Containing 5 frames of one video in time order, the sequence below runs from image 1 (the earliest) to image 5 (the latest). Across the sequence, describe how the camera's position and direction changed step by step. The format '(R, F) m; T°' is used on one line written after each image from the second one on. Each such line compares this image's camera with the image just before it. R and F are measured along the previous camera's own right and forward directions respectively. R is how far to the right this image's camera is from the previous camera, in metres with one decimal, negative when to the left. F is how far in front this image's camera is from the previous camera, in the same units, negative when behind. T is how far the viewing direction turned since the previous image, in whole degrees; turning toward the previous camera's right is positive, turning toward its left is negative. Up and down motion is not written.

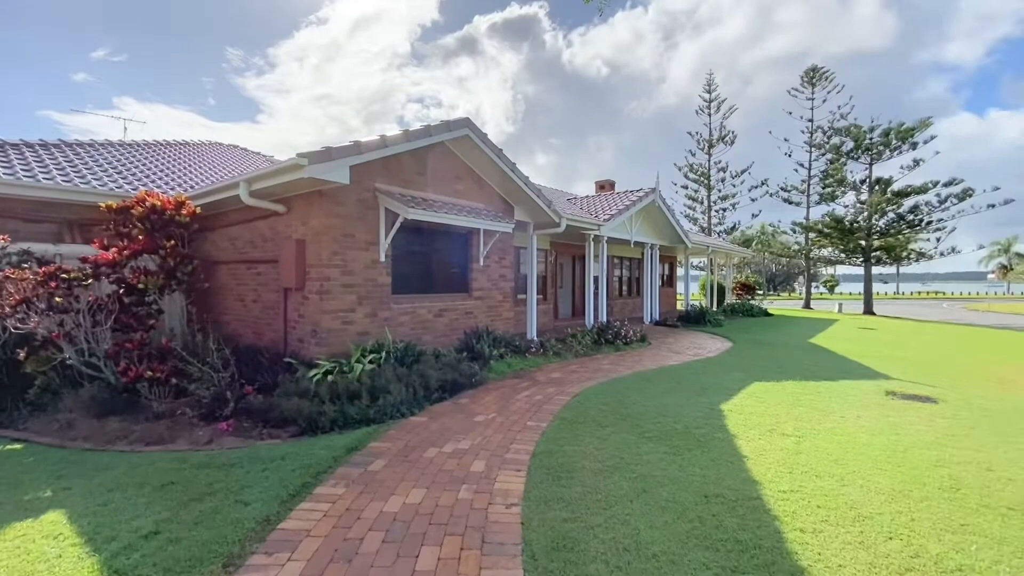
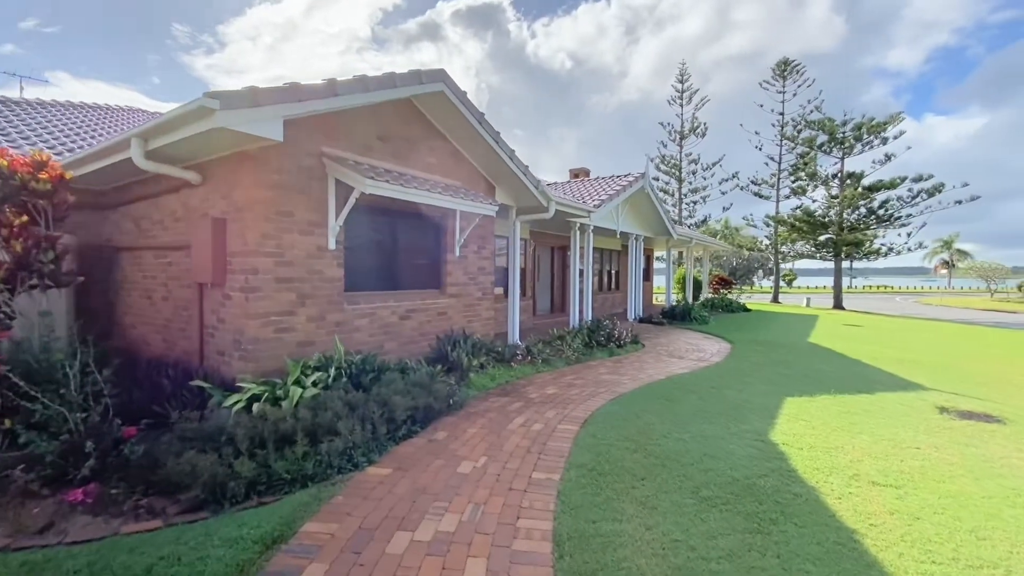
(-0.3, +1.6) m; +4°
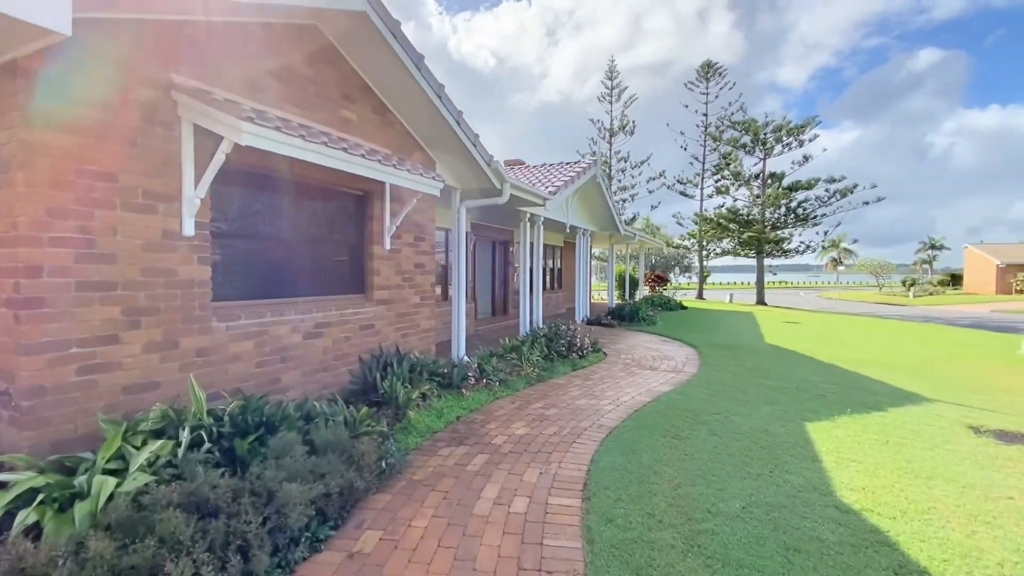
(-0.3, +1.8) m; +9°
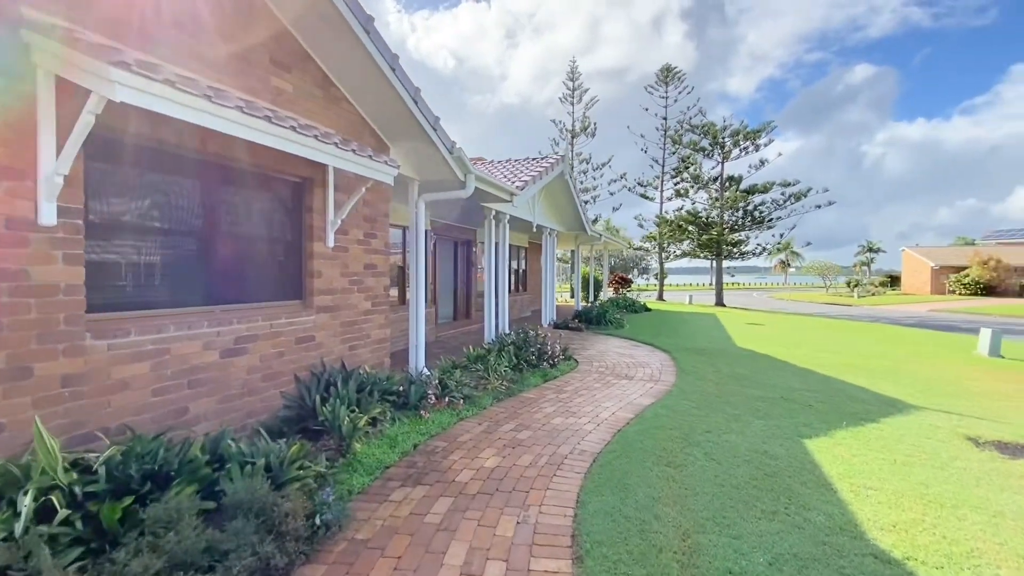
(-0.1, +0.7) m; +5°
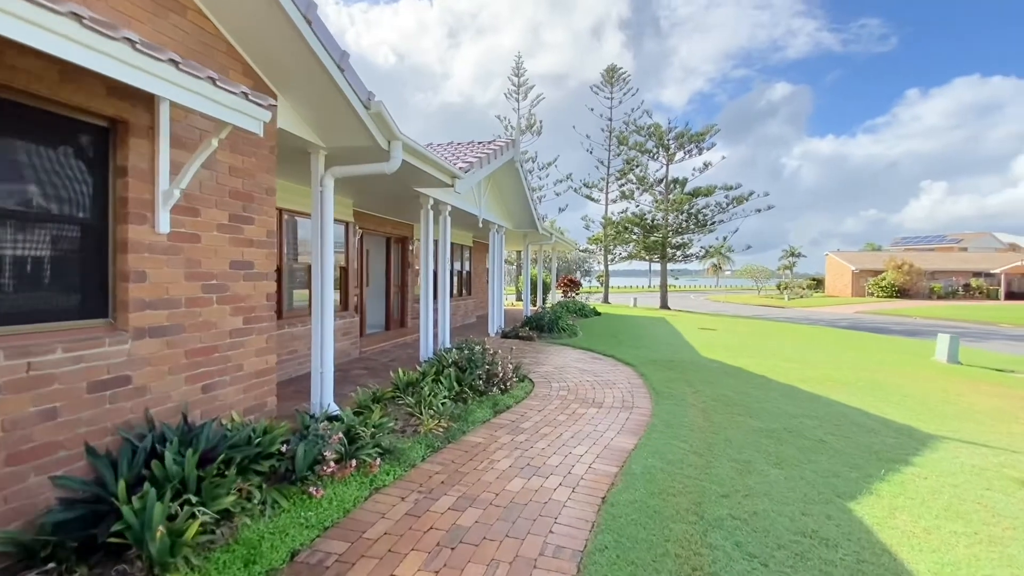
(0.0, +1.6) m; +7°
